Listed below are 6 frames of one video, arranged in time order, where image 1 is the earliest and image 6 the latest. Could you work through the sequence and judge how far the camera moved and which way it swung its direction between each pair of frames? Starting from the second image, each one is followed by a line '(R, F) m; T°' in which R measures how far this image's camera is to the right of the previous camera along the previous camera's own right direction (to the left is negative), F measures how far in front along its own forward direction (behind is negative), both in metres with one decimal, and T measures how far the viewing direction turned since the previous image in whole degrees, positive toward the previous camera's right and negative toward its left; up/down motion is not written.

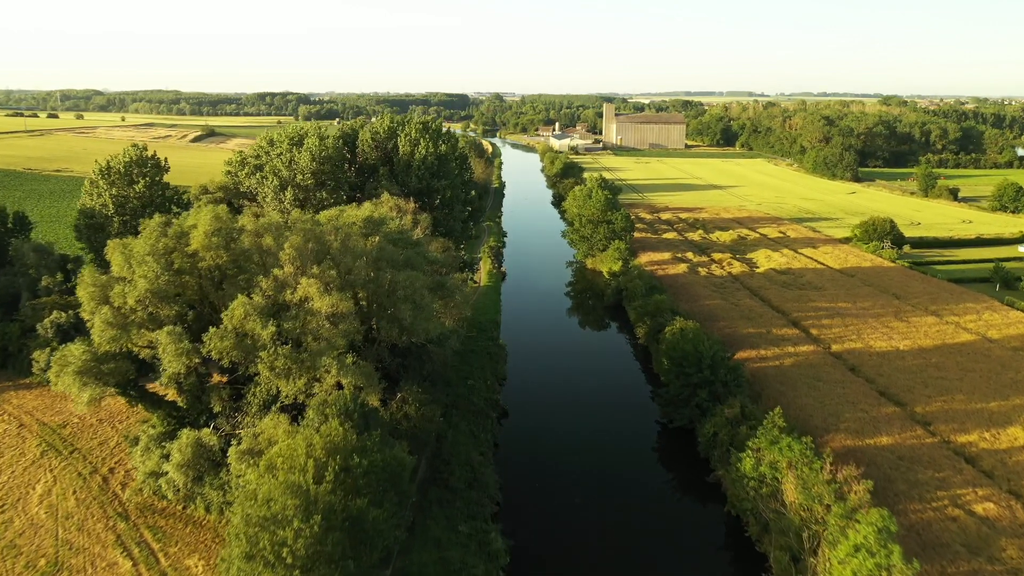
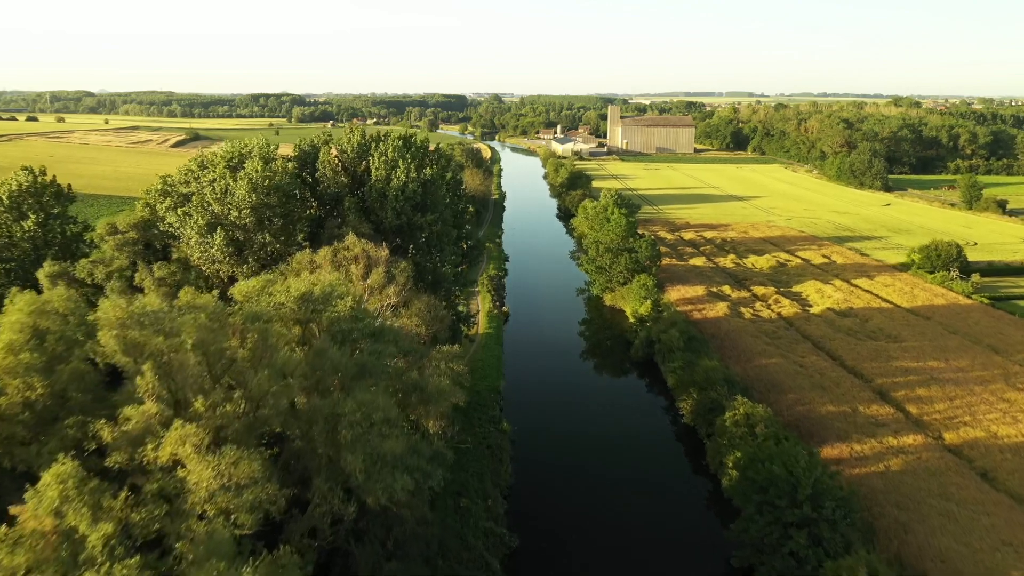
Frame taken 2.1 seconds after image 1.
(-0.3, +6.1) m; 0°
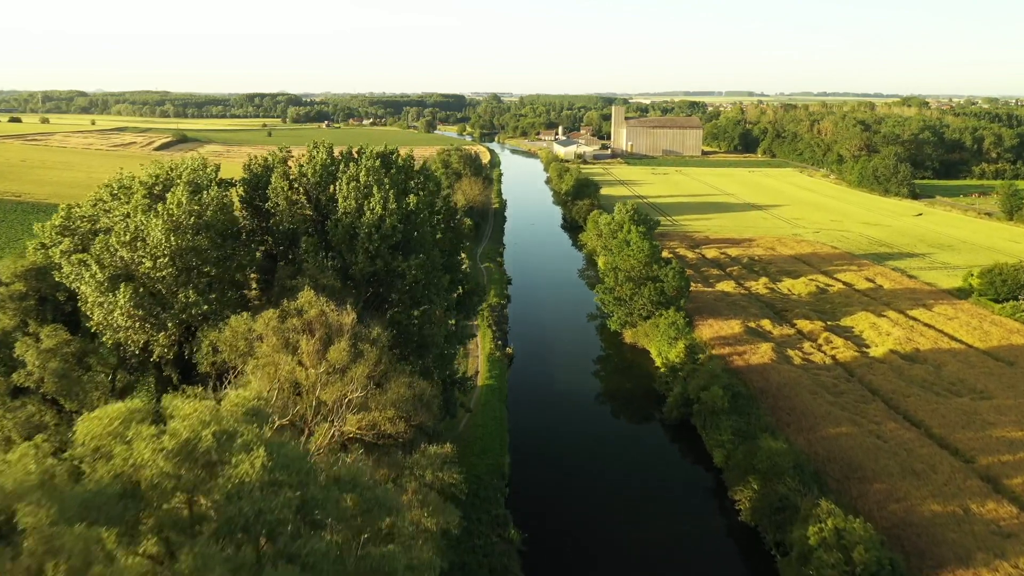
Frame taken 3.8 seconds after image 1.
(-0.2, +4.6) m; 0°
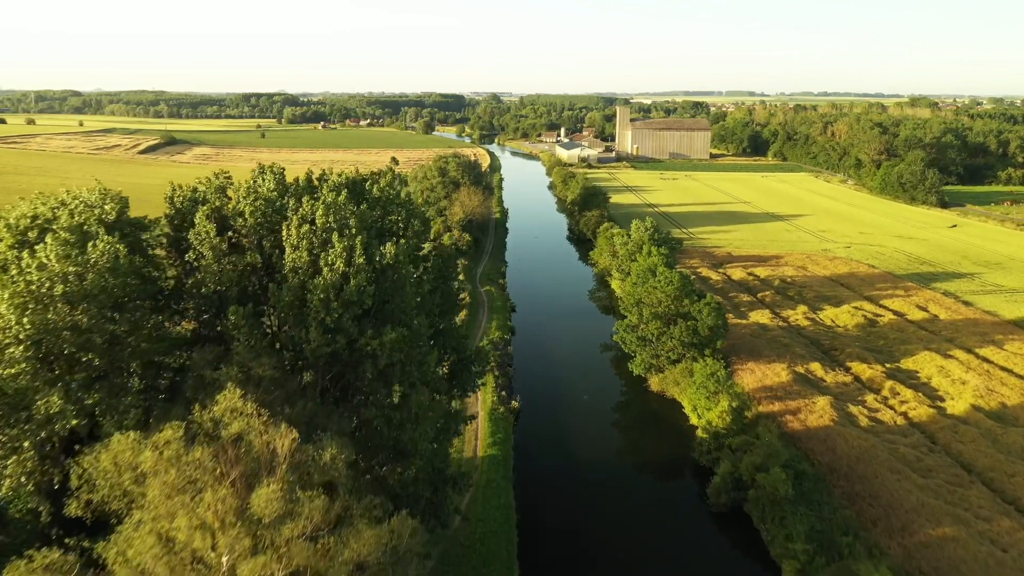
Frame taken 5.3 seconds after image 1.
(-0.2, +4.2) m; 0°
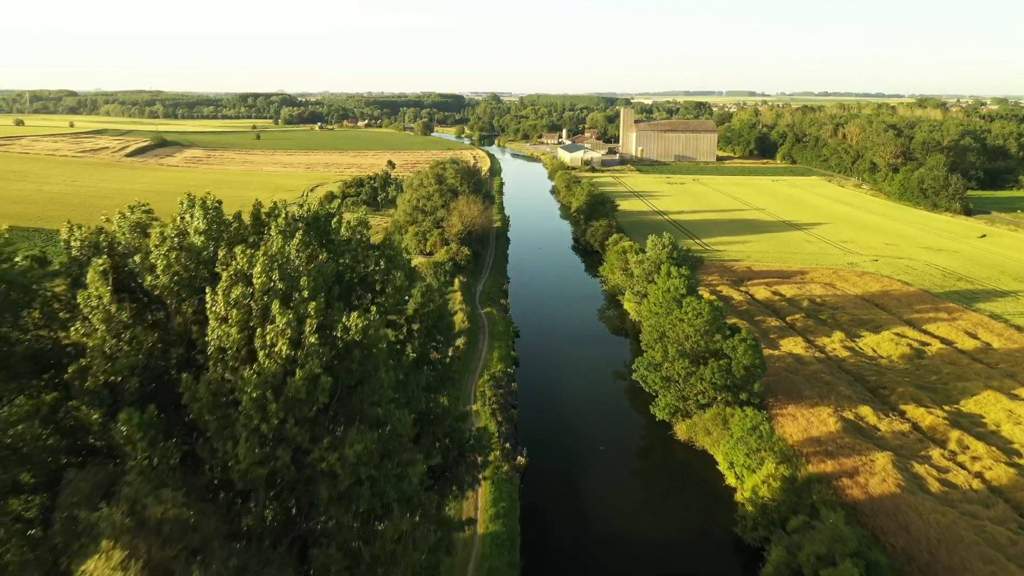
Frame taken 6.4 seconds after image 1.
(-0.2, +3.1) m; 0°
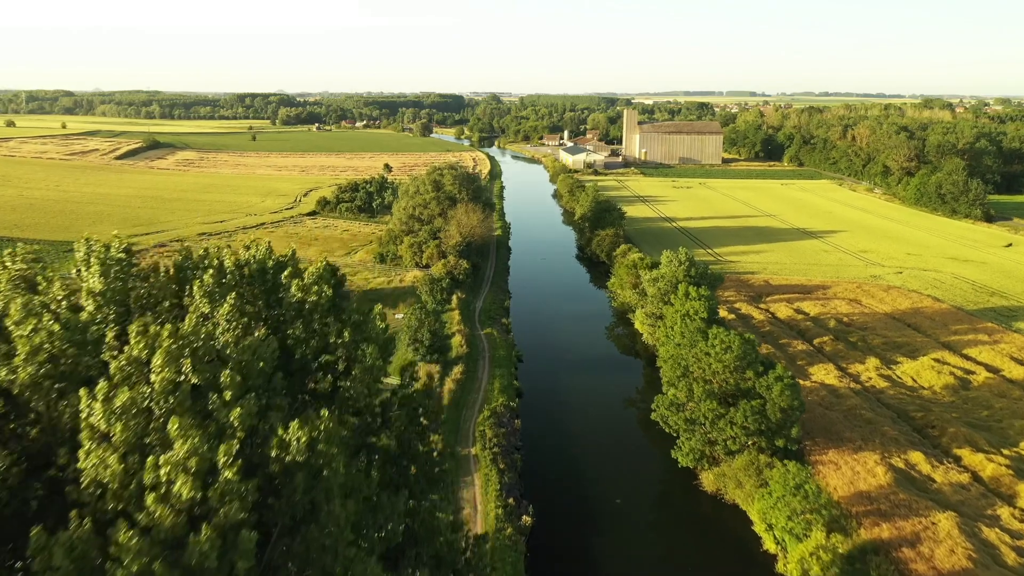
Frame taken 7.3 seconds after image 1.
(-0.1, +2.5) m; 0°
